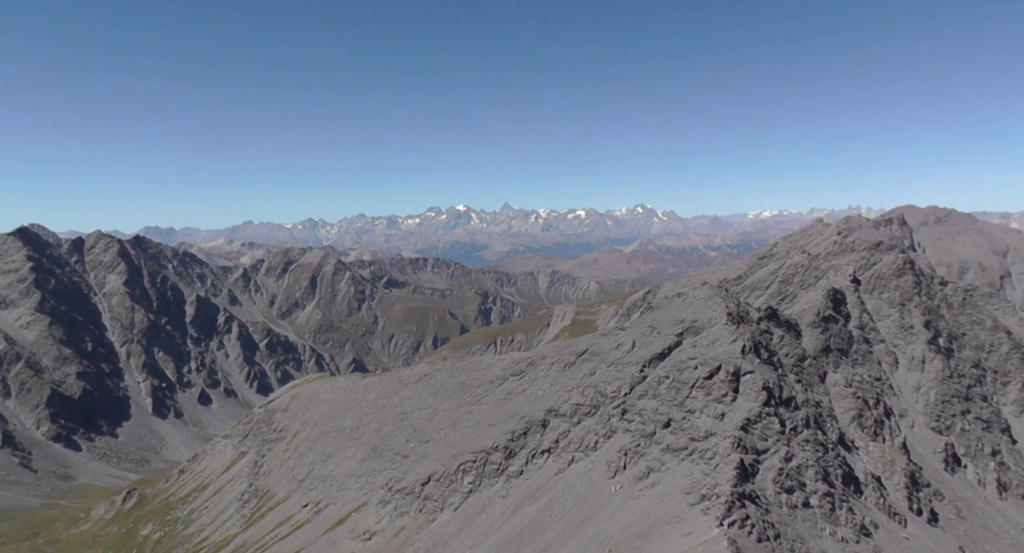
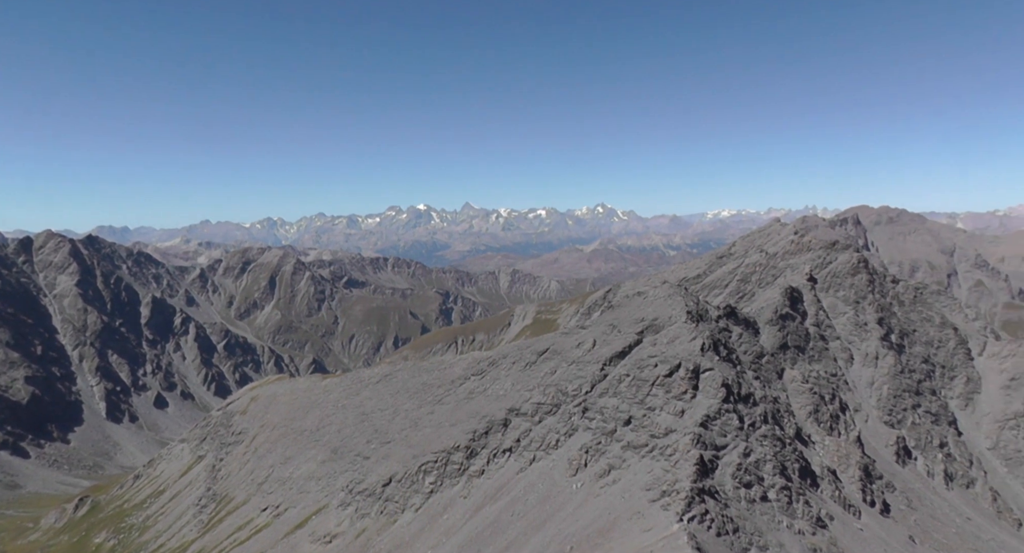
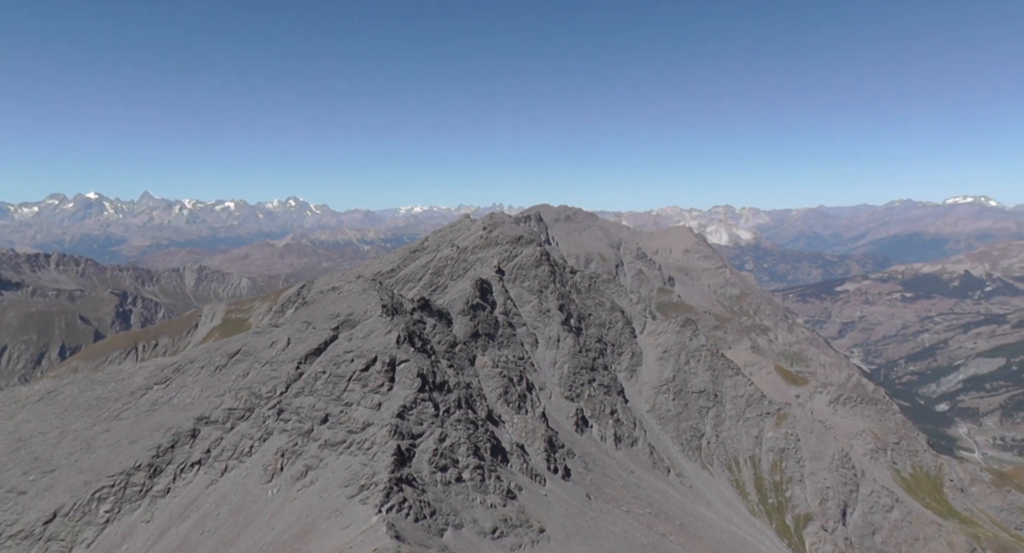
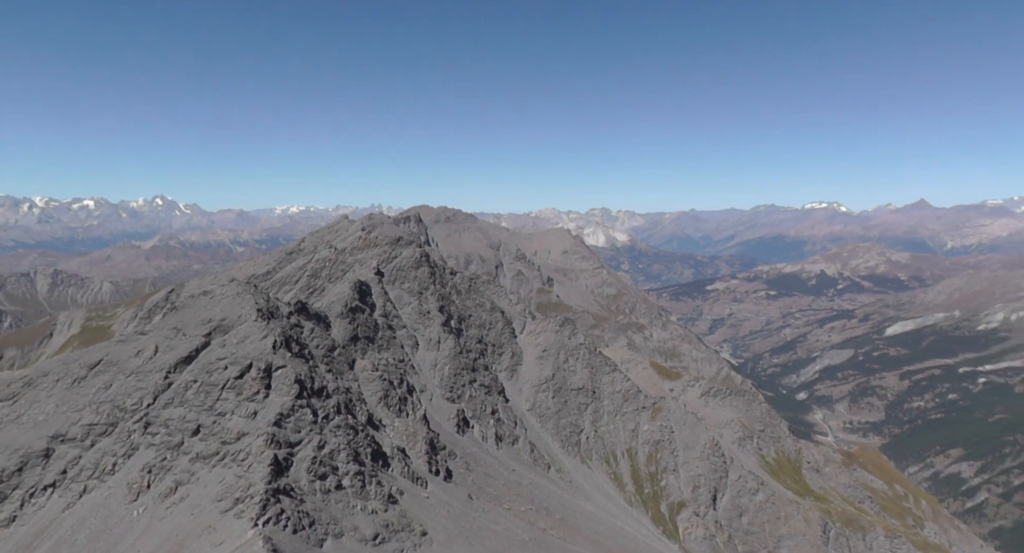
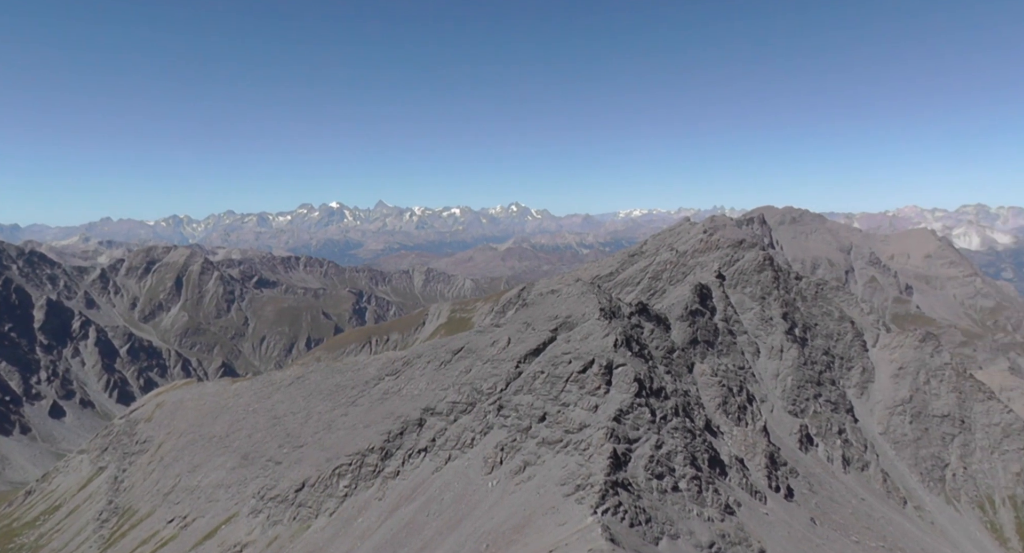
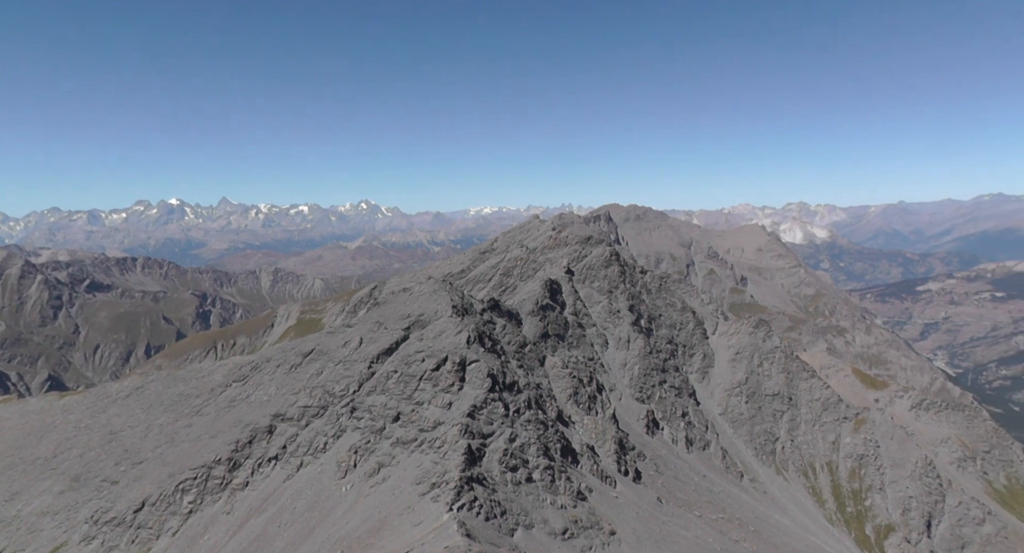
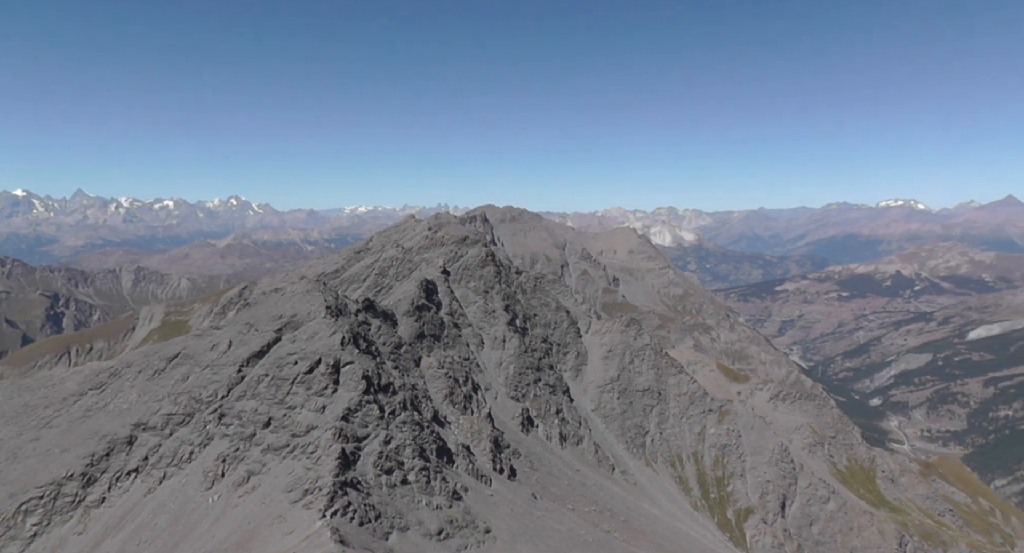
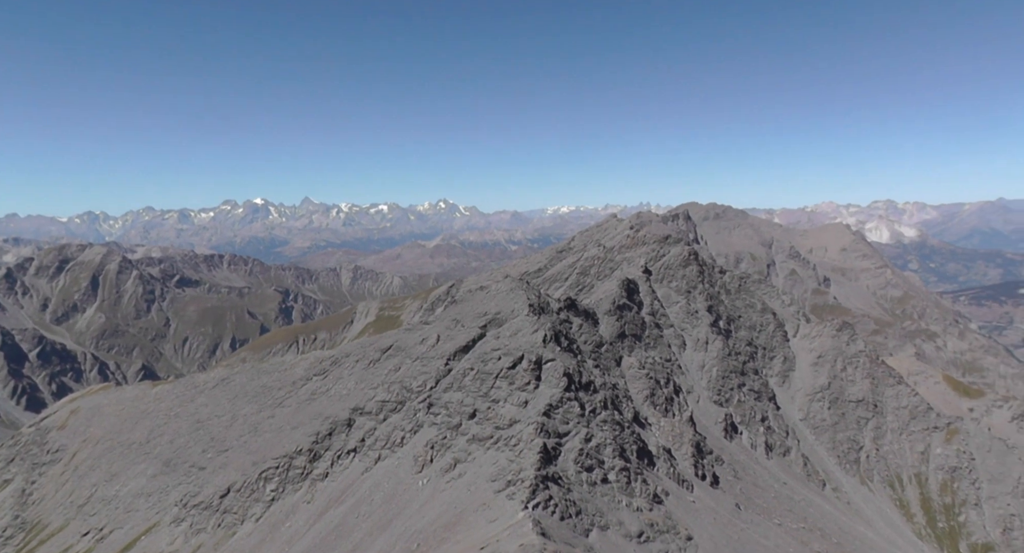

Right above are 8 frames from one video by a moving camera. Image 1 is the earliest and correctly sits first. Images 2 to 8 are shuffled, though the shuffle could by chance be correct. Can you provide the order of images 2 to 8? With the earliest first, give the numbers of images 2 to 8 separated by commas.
2, 5, 8, 6, 3, 7, 4
